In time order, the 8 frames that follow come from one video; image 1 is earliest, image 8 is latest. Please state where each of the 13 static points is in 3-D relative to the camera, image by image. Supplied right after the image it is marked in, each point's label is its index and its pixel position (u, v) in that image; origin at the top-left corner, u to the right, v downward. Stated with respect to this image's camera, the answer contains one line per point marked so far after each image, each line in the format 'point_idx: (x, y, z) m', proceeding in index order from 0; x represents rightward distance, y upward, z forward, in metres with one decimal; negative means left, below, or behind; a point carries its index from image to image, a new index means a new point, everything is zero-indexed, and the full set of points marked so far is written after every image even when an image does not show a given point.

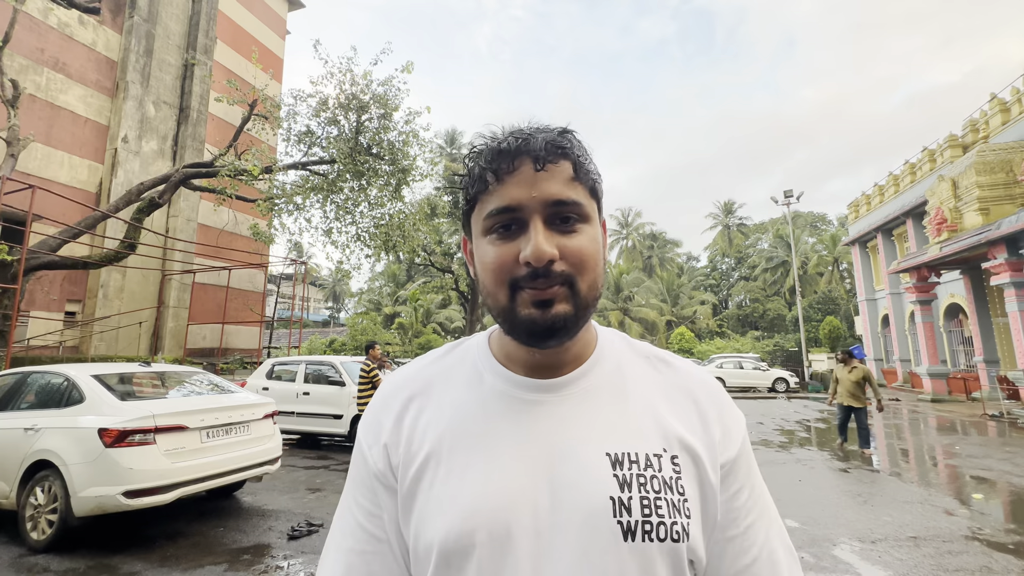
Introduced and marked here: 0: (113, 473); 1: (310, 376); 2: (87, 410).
0: (-3.8, -1.8, +4.3) m
1: (-4.2, -1.8, +9.2) m
2: (-4.4, -1.3, +4.7) m
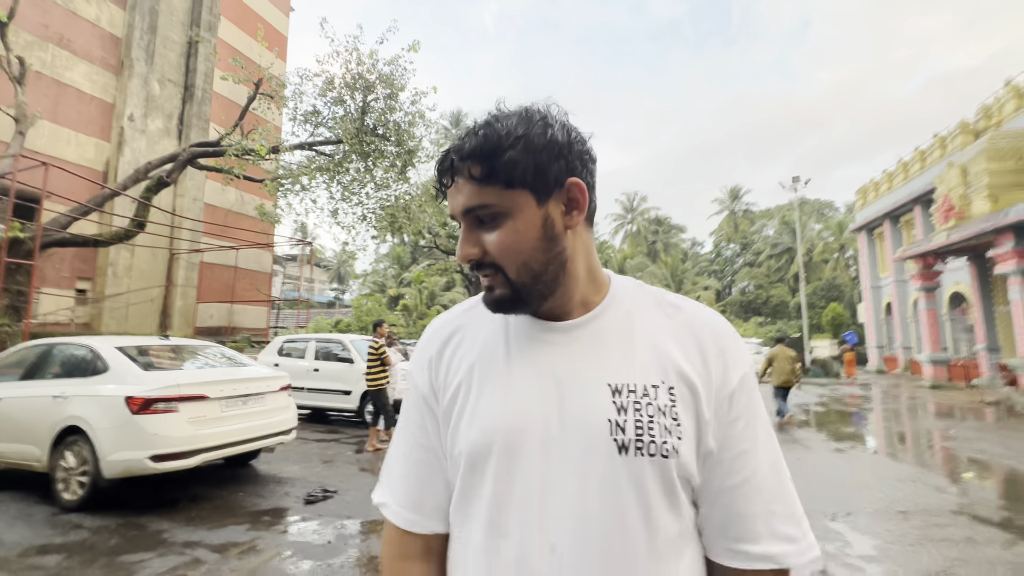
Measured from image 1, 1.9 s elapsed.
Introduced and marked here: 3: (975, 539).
0: (-3.8, -1.5, +4.6) m
1: (-4.1, -1.4, +9.4) m
2: (-4.4, -1.0, +4.9) m
3: (+4.4, -2.4, +4.3) m
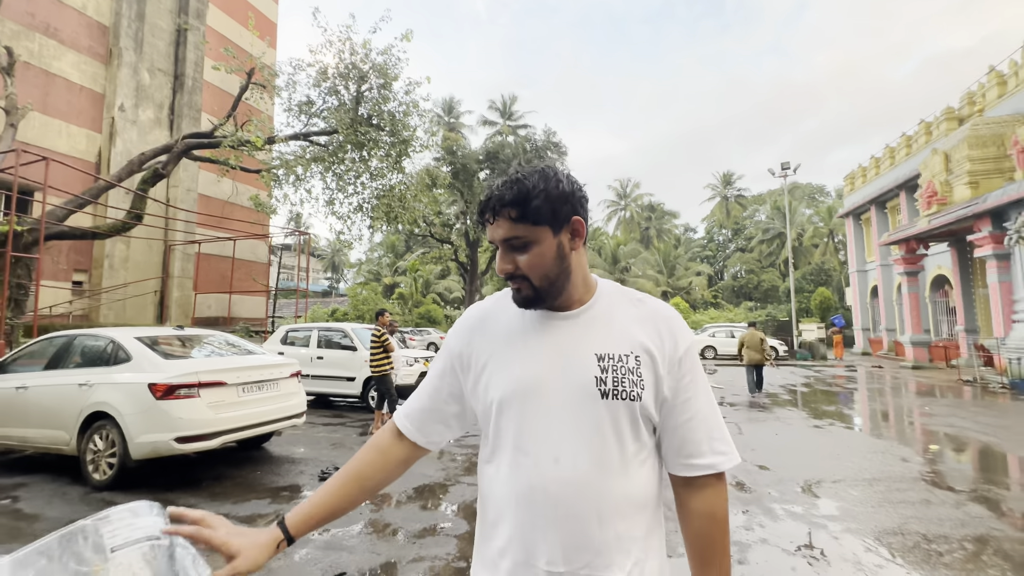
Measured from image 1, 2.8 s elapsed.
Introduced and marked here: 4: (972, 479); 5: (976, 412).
0: (-3.8, -1.5, +4.9) m
1: (-4.2, -1.2, +9.8) m
2: (-4.4, -0.9, +5.2) m
3: (+4.4, -2.3, +4.8) m
4: (+5.7, -2.4, +5.6) m
5: (+11.8, -3.1, +11.4) m
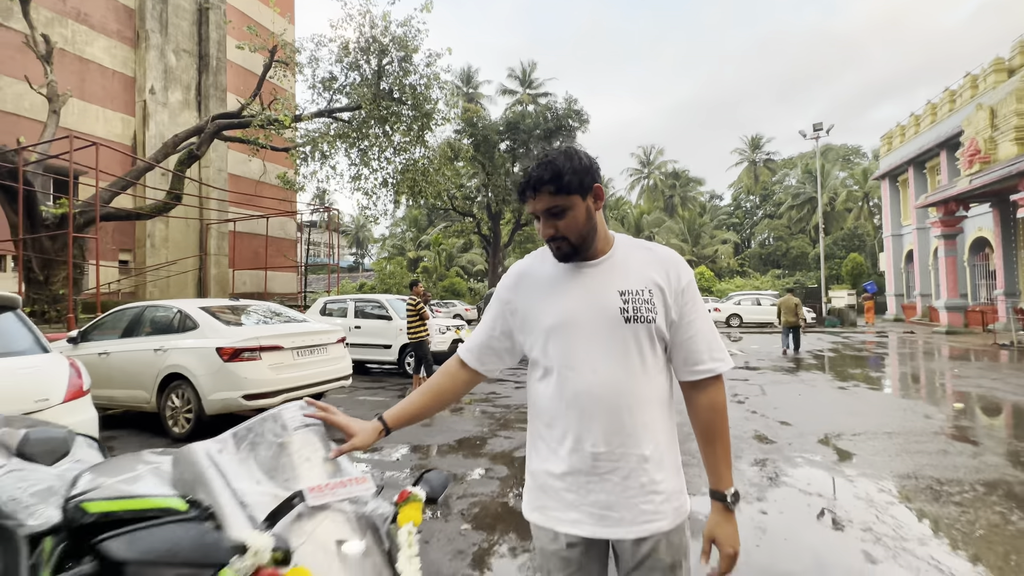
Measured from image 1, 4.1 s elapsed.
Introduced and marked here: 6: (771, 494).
0: (-3.4, -1.1, +5.5) m
1: (-3.5, -0.6, +10.3) m
2: (-4.0, -0.6, +5.8) m
3: (+4.8, -1.8, +5.0) m
4: (+6.1, -1.9, +5.7) m
5: (+12.5, -2.2, +11.3) m
6: (+2.3, -1.8, +3.9) m
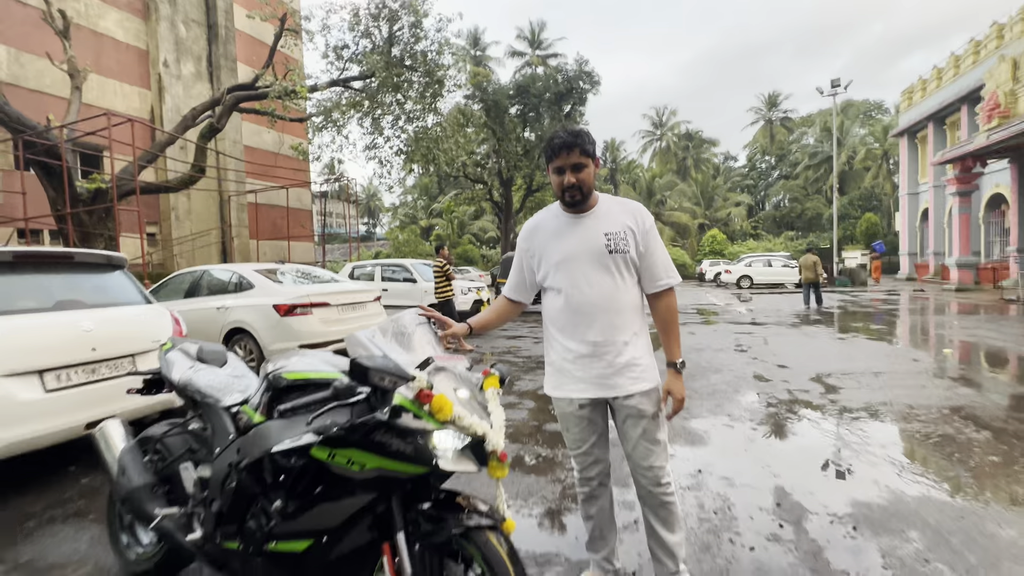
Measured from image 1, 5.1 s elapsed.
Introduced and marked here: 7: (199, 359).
0: (-3.1, -0.6, +6.2) m
1: (-3.1, +0.3, +11.0) m
2: (-3.7, -0.1, +6.5) m
3: (+5.1, -1.2, +5.5) m
4: (+6.5, -1.2, +6.3) m
5: (+13.0, -1.0, +11.7) m
6: (+2.5, -1.3, +4.5) m
7: (-1.7, -0.4, +2.4) m
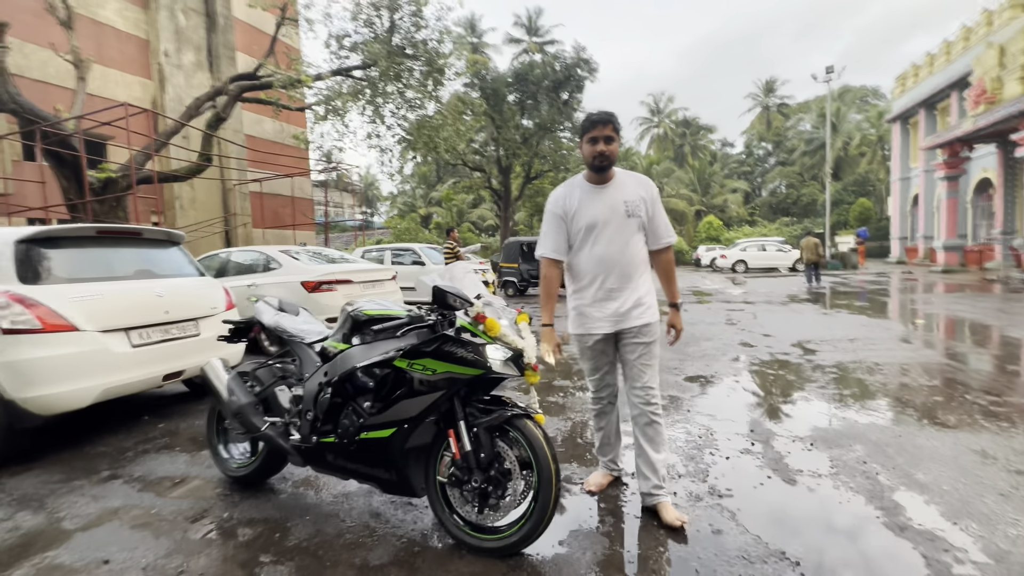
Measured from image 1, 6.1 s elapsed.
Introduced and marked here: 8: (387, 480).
0: (-2.9, -0.3, +6.8) m
1: (-3.0, +0.7, +11.5) m
2: (-3.5, +0.3, +7.0) m
3: (+5.3, -0.8, +6.2) m
4: (+6.6, -0.8, +6.9) m
5: (+13.1, -0.4, +12.3) m
6: (+2.7, -1.0, +5.1) m
7: (-1.5, -0.1, +2.9) m
8: (-0.7, -1.0, +2.3) m
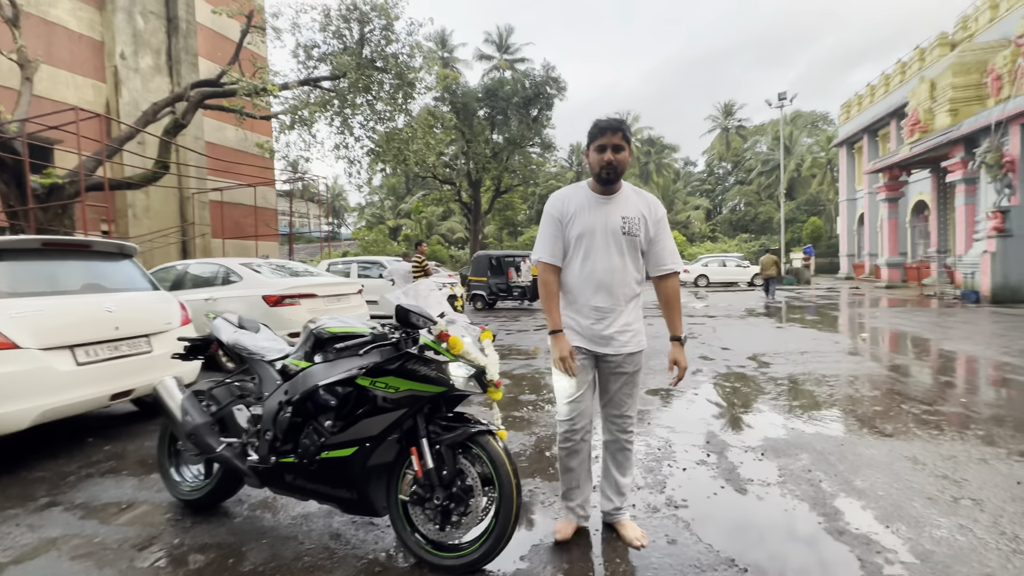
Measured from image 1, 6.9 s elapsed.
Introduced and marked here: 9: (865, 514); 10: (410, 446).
0: (-3.4, -0.5, +6.6) m
1: (-3.8, +0.4, +11.4) m
2: (-4.0, 0.0, +6.8) m
3: (+4.8, -1.1, +6.5) m
4: (+6.1, -1.1, +7.4) m
5: (+12.2, -0.9, +13.2) m
6: (+2.3, -1.2, +5.3) m
7: (-1.8, -0.2, +2.9) m
8: (-0.8, -1.1, +2.3) m
9: (+2.0, -1.3, +2.5) m
10: (-0.5, -0.8, +2.3) m
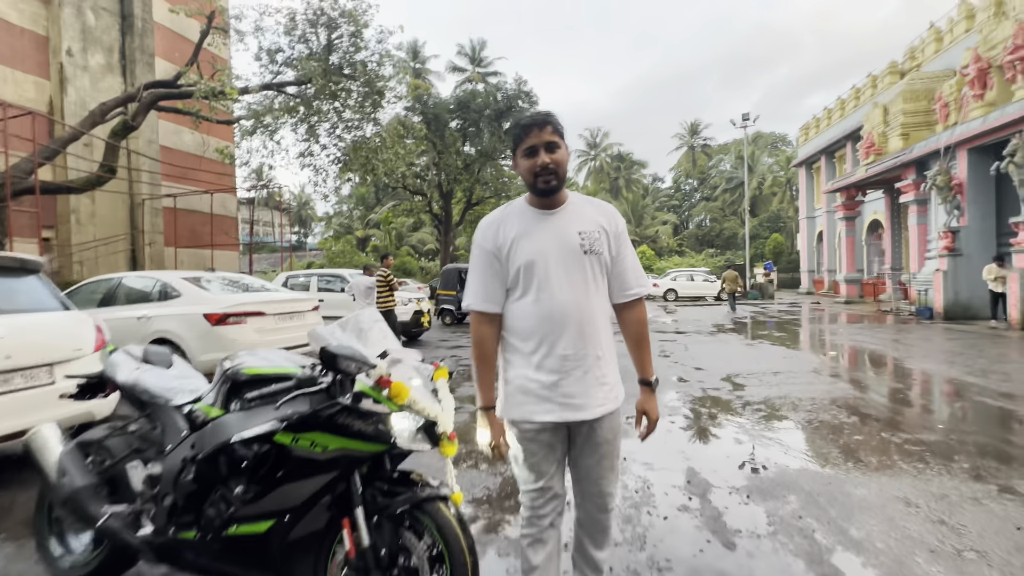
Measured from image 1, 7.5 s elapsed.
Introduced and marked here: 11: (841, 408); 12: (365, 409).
0: (-3.9, -0.7, +6.0) m
1: (-4.6, 0.0, +10.8) m
2: (-4.5, -0.2, +6.2) m
3: (+4.3, -1.4, +6.4) m
4: (+5.6, -1.4, +7.4) m
5: (+11.3, -1.4, +13.6) m
6: (+1.9, -1.4, +5.1) m
7: (-2.0, -0.4, +2.4) m
8: (-1.0, -1.2, +1.9) m
9: (+1.8, -1.4, +2.2) m
10: (-0.7, -0.9, +1.9) m
11: (+3.8, -1.4, +5.2) m
12: (-0.6, -0.5, +1.8) m
